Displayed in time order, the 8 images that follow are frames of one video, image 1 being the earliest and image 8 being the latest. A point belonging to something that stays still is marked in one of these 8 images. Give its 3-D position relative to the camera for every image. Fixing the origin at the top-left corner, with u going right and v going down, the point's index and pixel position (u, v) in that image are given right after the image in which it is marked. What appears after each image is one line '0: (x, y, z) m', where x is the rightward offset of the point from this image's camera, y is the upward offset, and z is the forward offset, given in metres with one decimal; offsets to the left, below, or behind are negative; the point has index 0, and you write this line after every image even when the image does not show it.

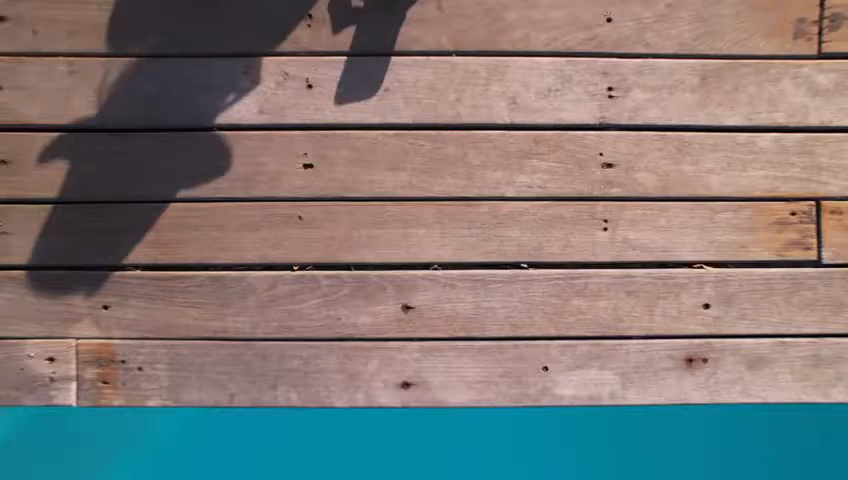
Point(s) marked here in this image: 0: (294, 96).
0: (-0.2, +0.3, +1.3) m
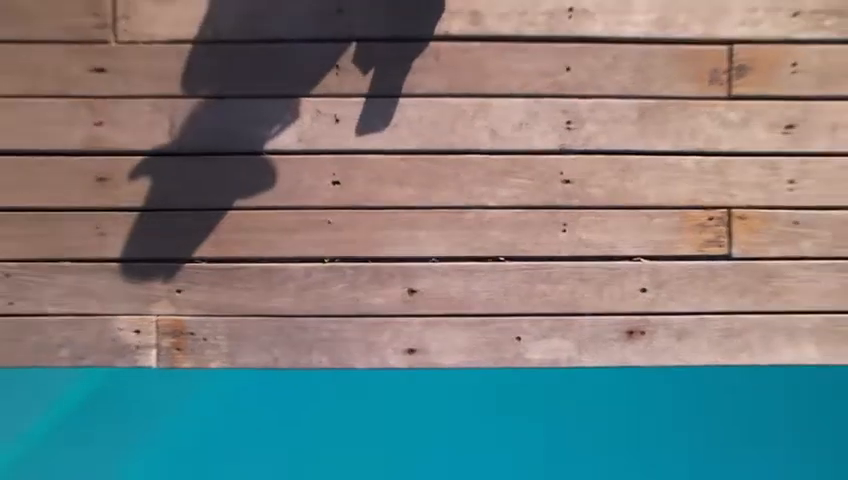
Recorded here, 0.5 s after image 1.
0: (-0.2, +0.3, +1.7) m
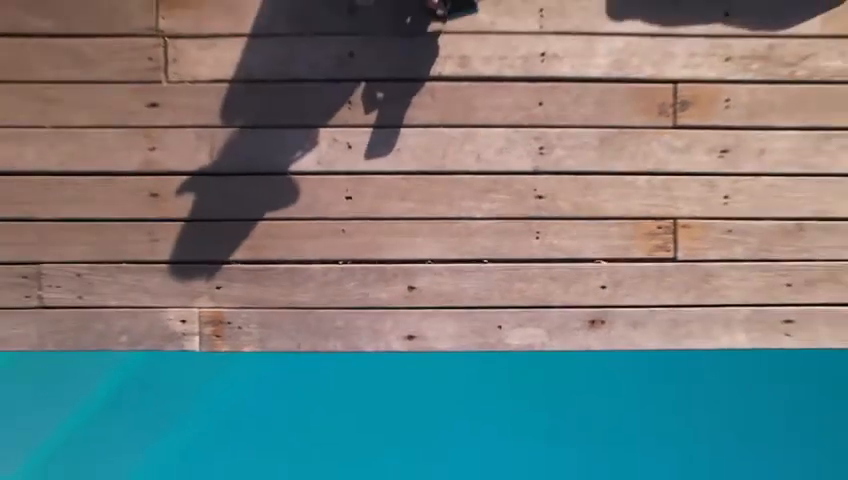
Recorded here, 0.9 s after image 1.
0: (-0.2, +0.2, +2.1) m
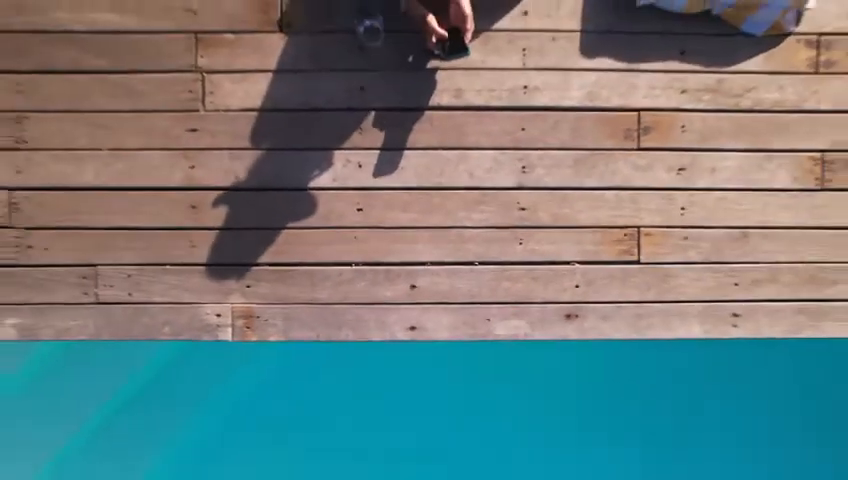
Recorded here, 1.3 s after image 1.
0: (-0.2, +0.2, +2.5) m
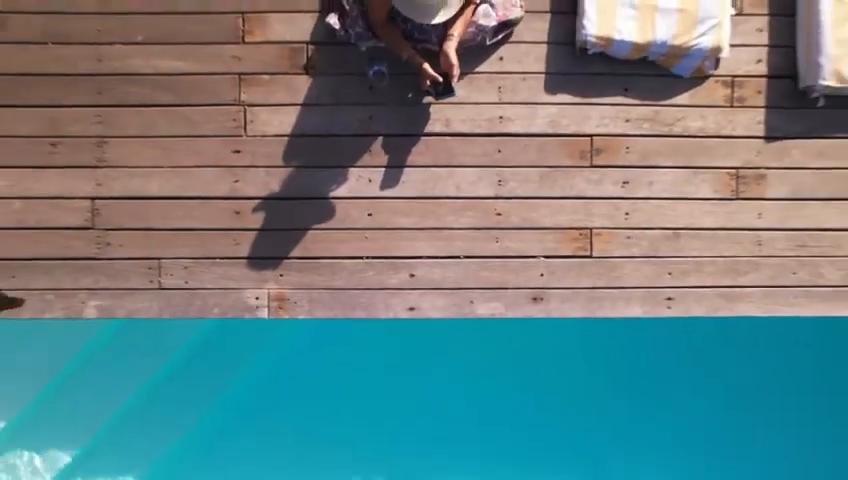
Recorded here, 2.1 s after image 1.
0: (-0.3, +0.2, +3.1) m
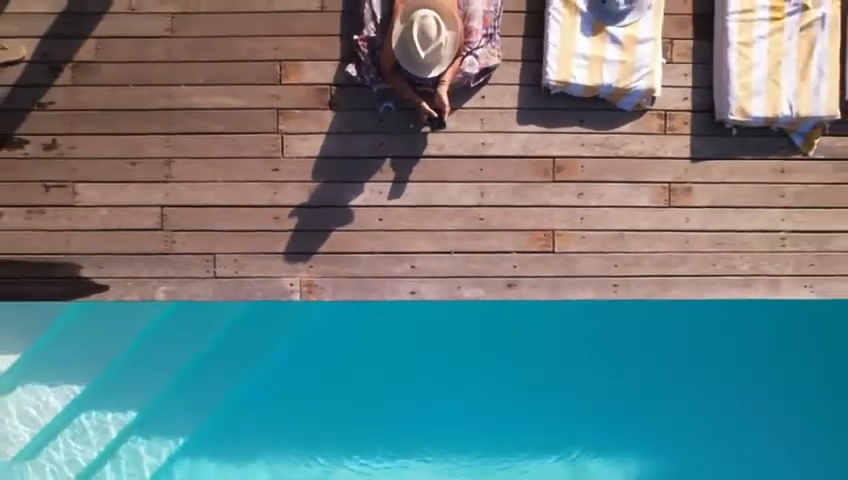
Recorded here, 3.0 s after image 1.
0: (-0.3, +0.2, +4.0) m
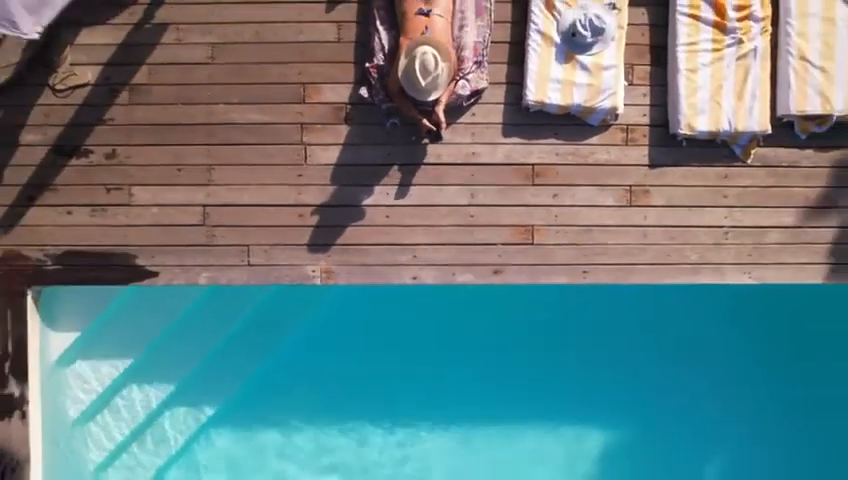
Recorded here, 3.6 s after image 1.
0: (-0.3, +0.3, +4.7) m
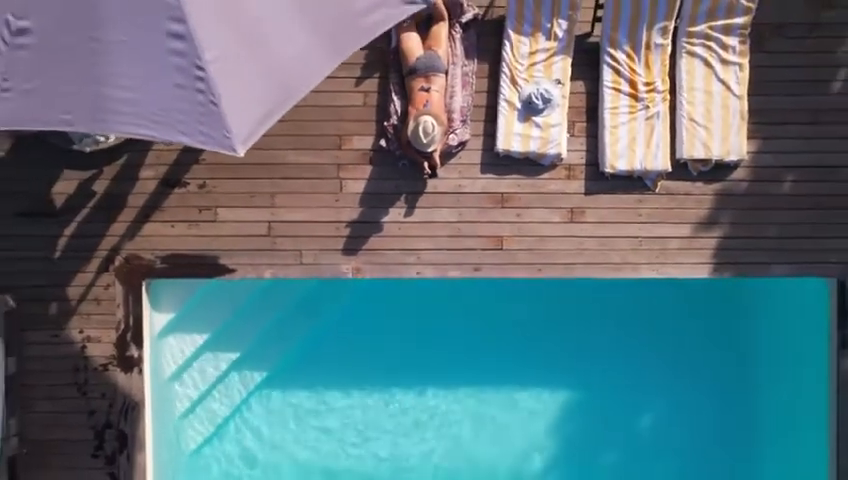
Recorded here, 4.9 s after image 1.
0: (-0.2, +0.2, +6.6) m
